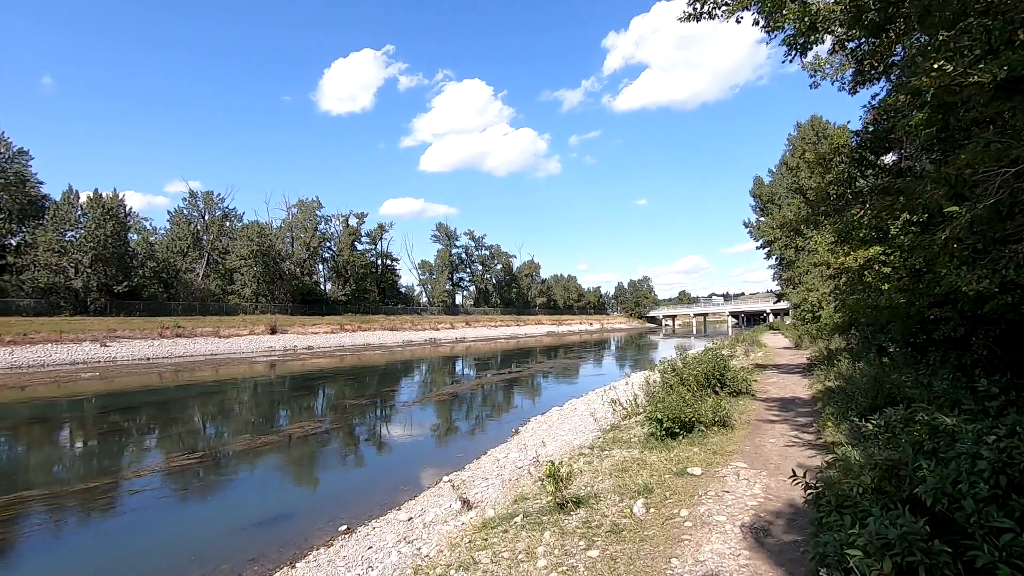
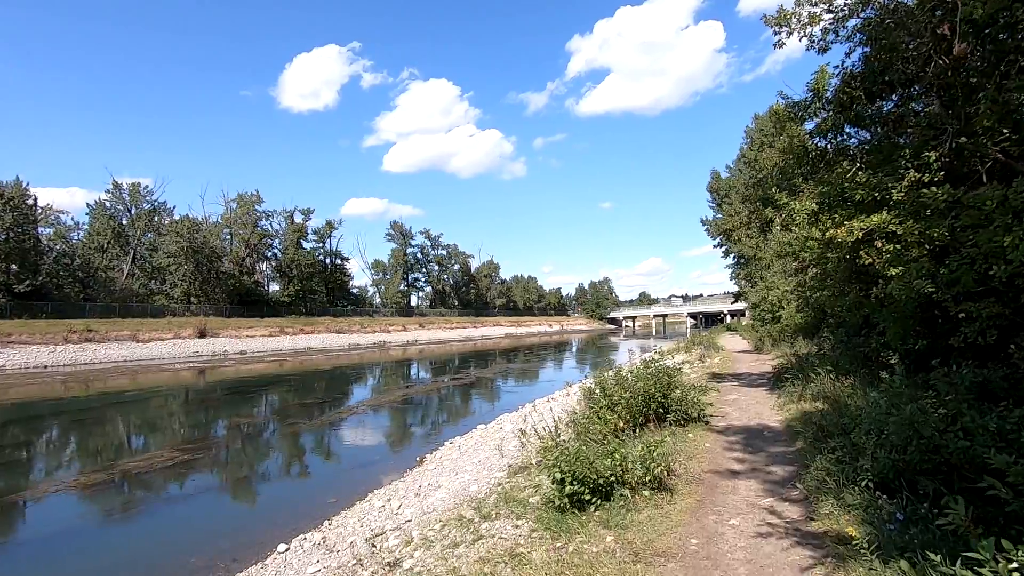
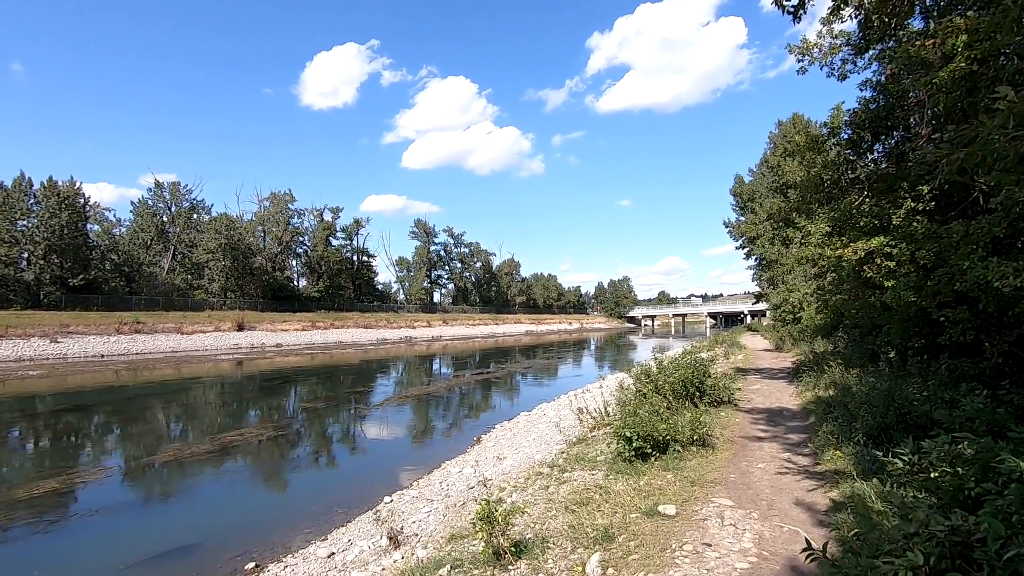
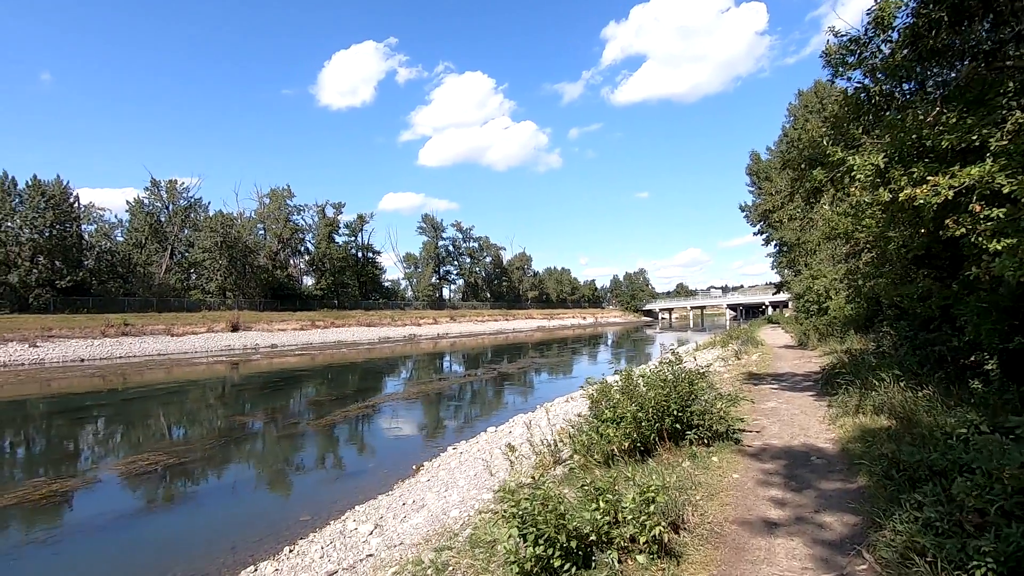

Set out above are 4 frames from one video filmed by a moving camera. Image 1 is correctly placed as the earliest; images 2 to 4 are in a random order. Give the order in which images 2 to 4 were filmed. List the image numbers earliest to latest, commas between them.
3, 2, 4
